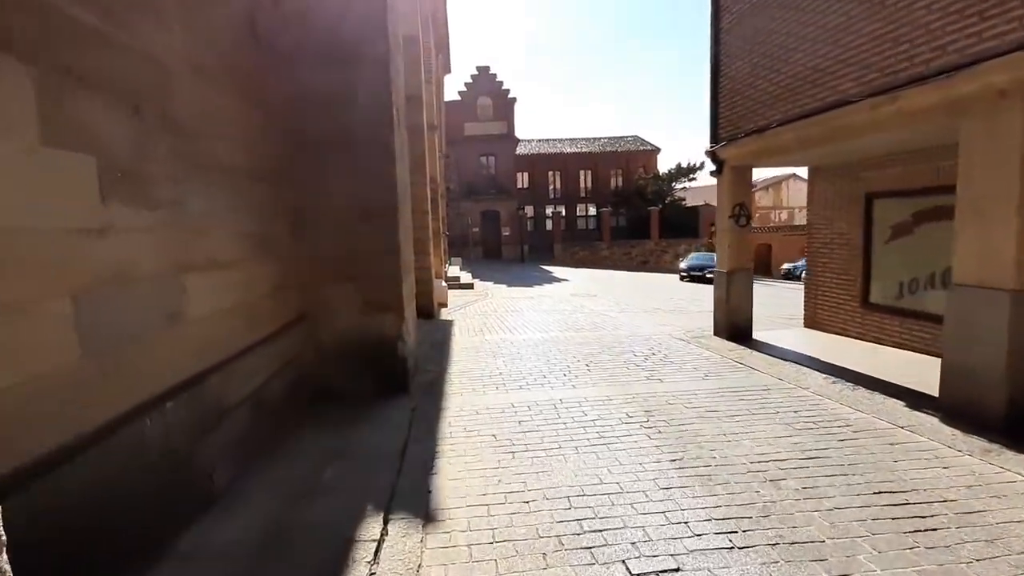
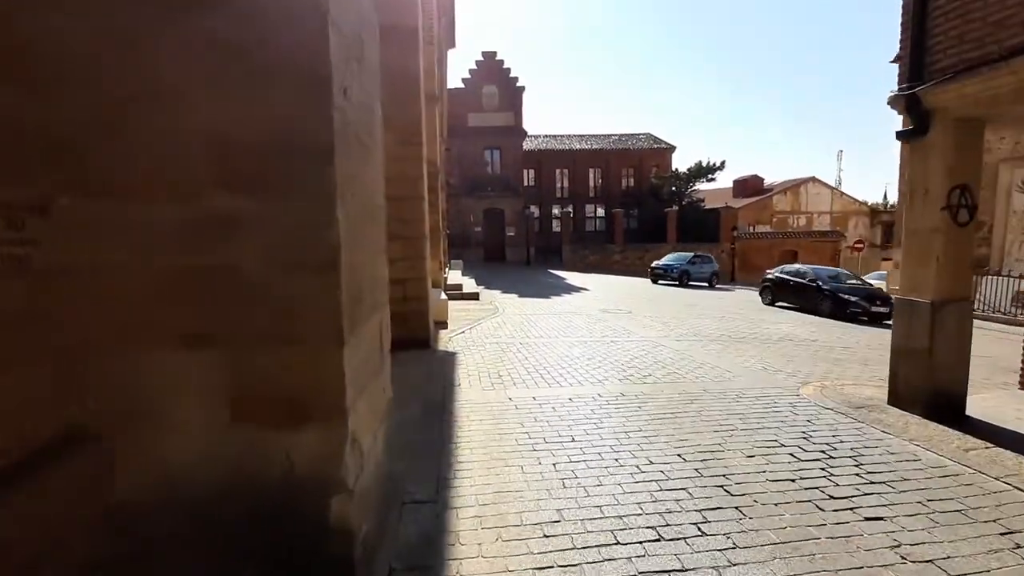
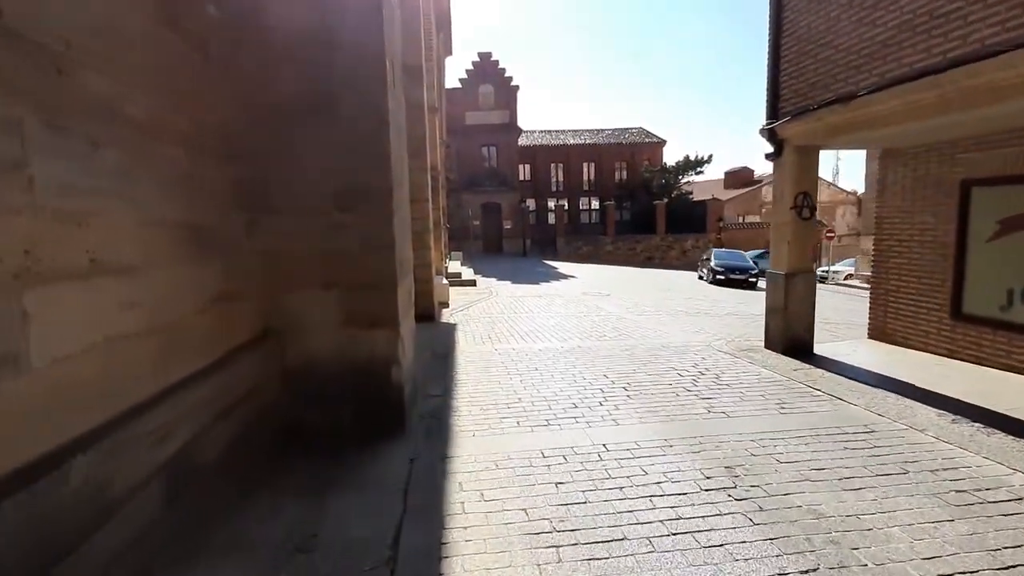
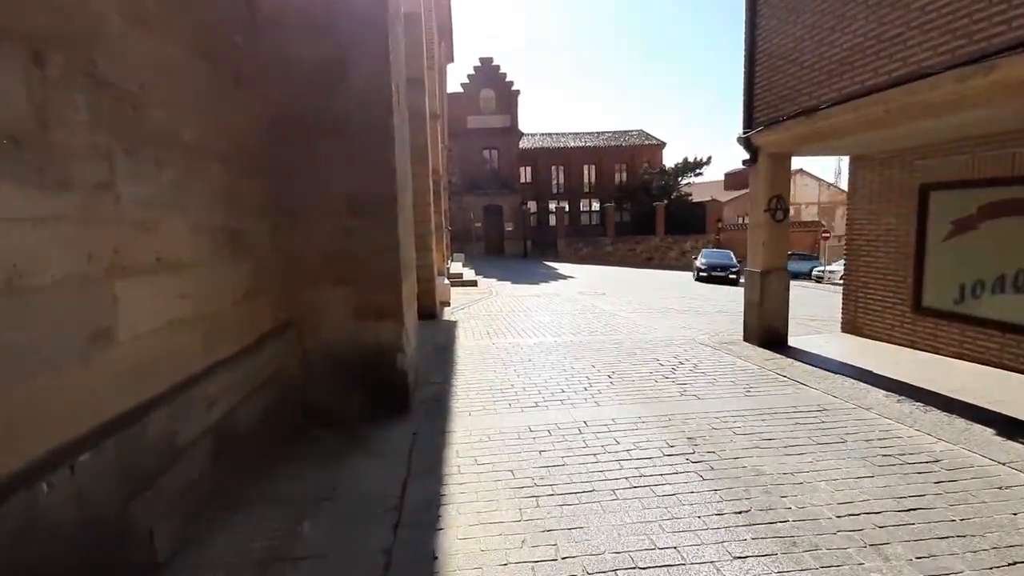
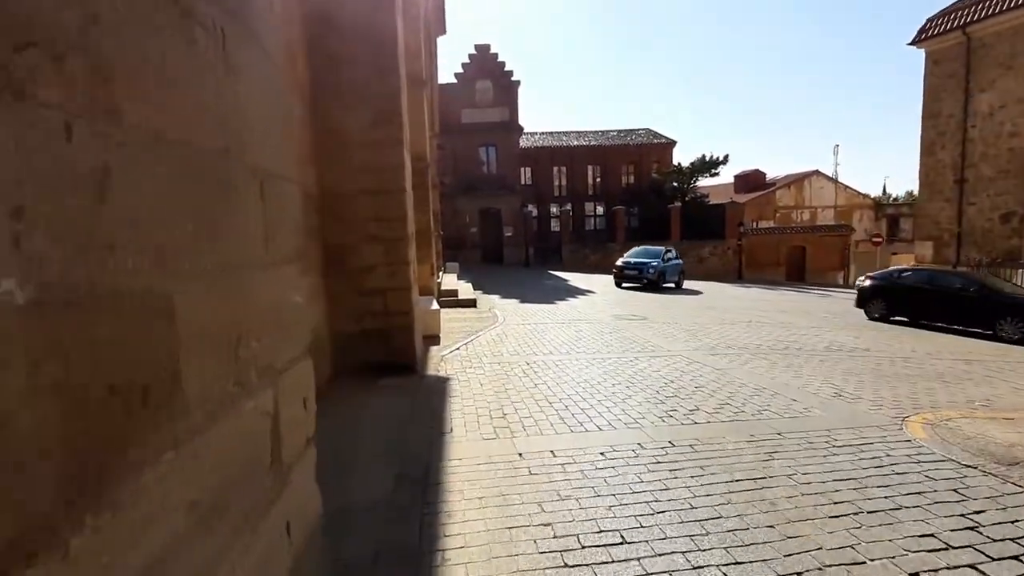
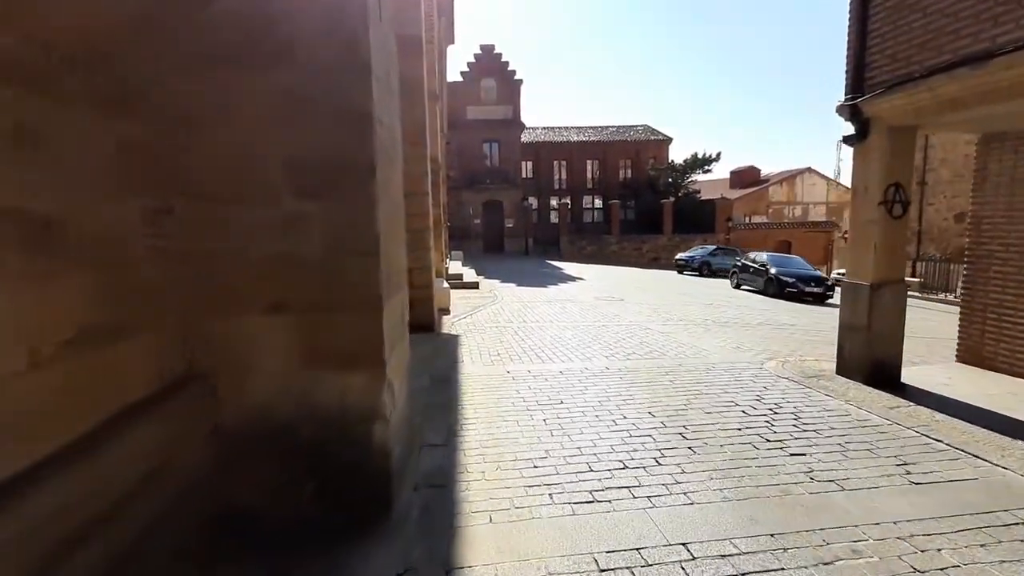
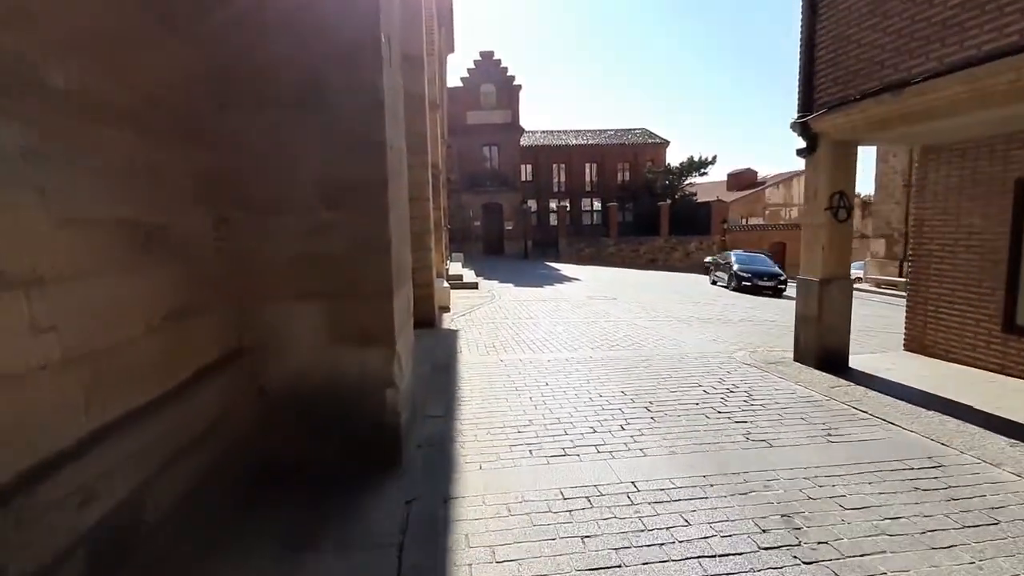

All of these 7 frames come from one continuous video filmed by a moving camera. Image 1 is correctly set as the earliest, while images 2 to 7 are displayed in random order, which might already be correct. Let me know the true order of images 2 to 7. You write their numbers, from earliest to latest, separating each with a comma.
4, 3, 7, 6, 2, 5
